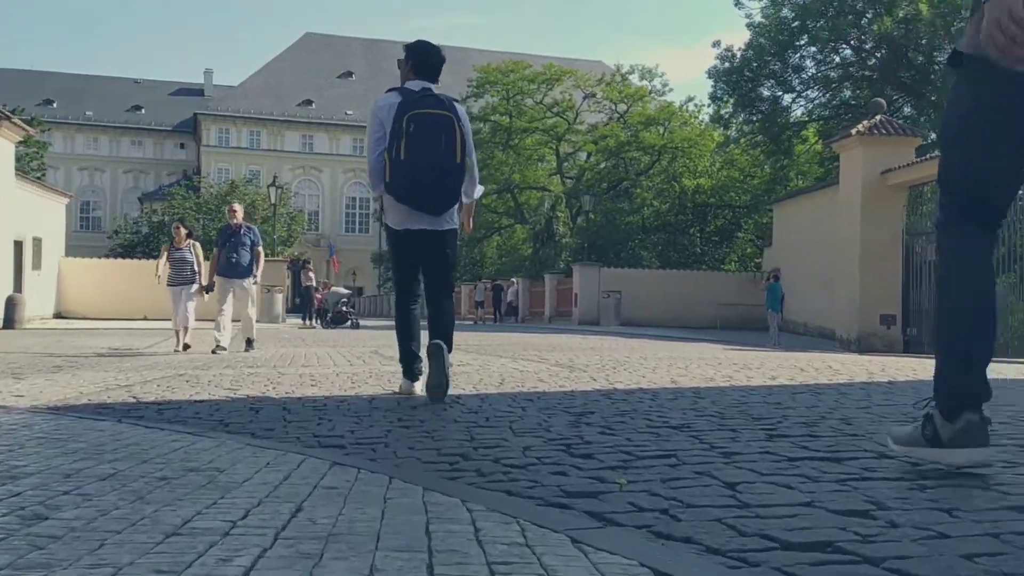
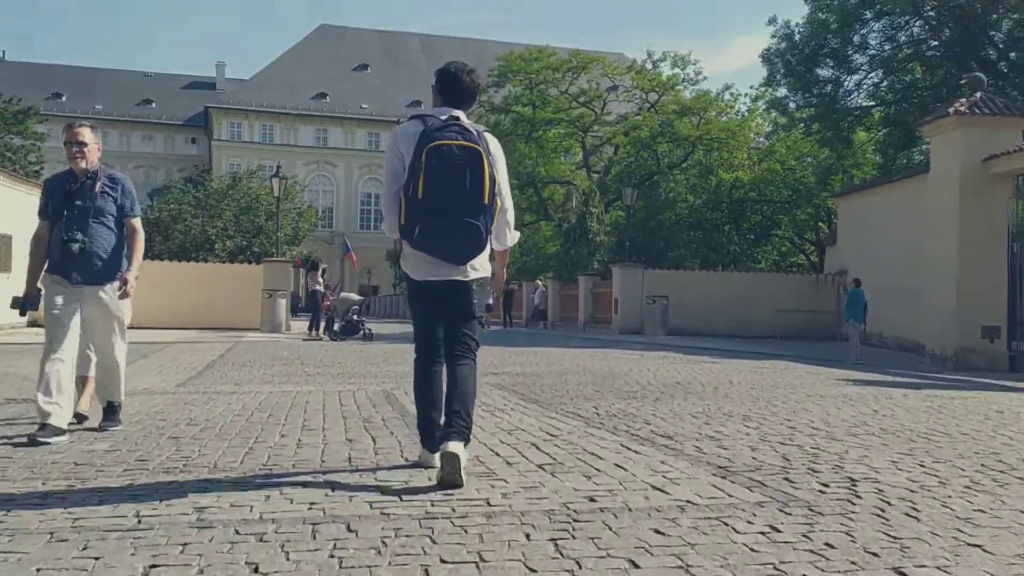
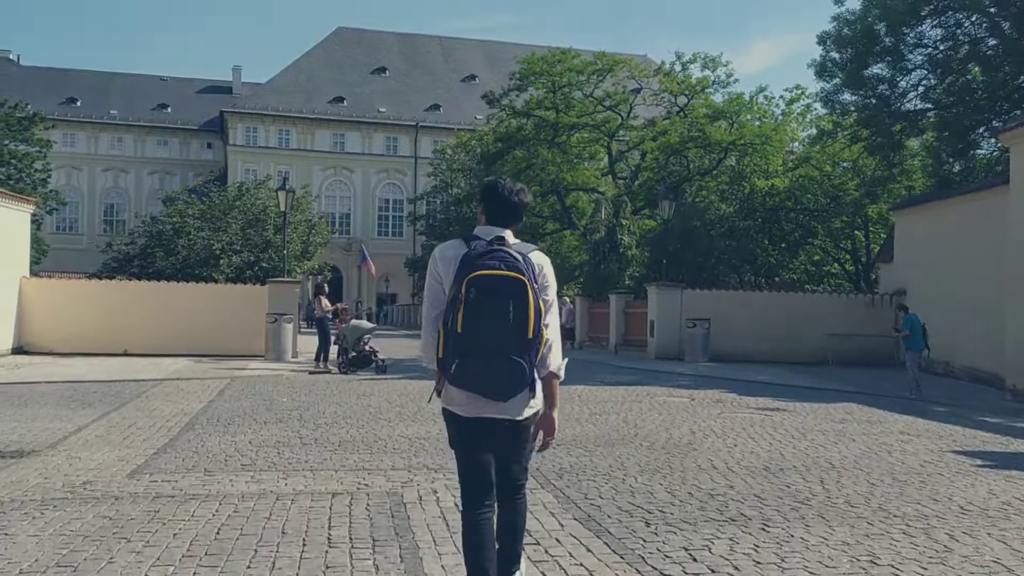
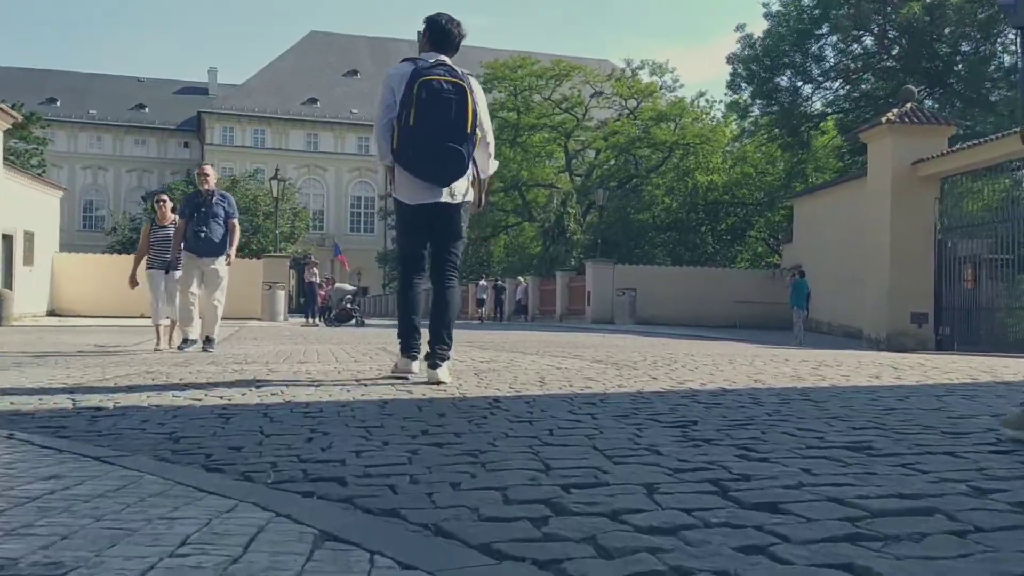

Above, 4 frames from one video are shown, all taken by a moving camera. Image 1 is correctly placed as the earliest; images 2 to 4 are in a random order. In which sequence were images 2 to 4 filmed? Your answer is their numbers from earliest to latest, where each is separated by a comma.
4, 2, 3
